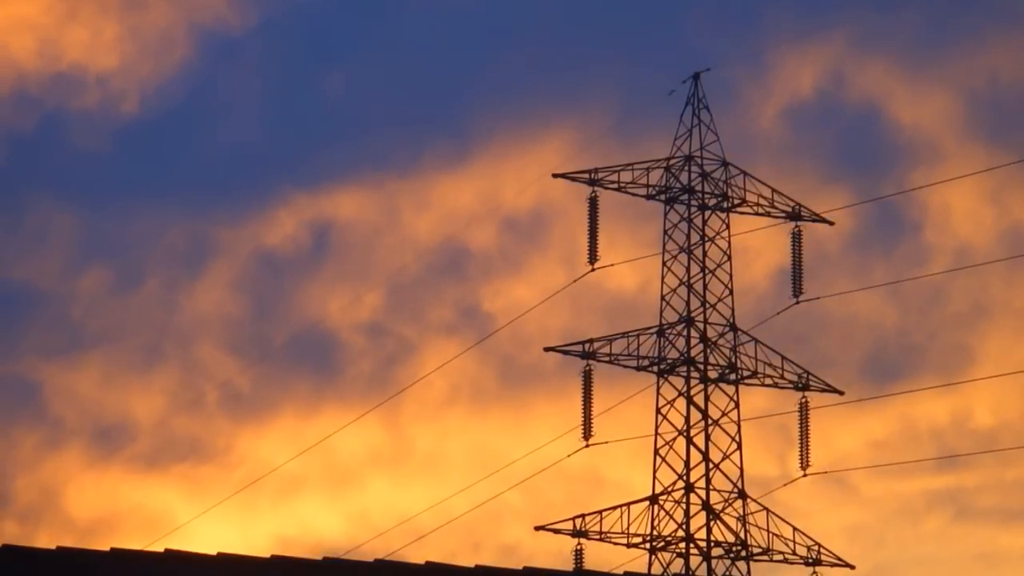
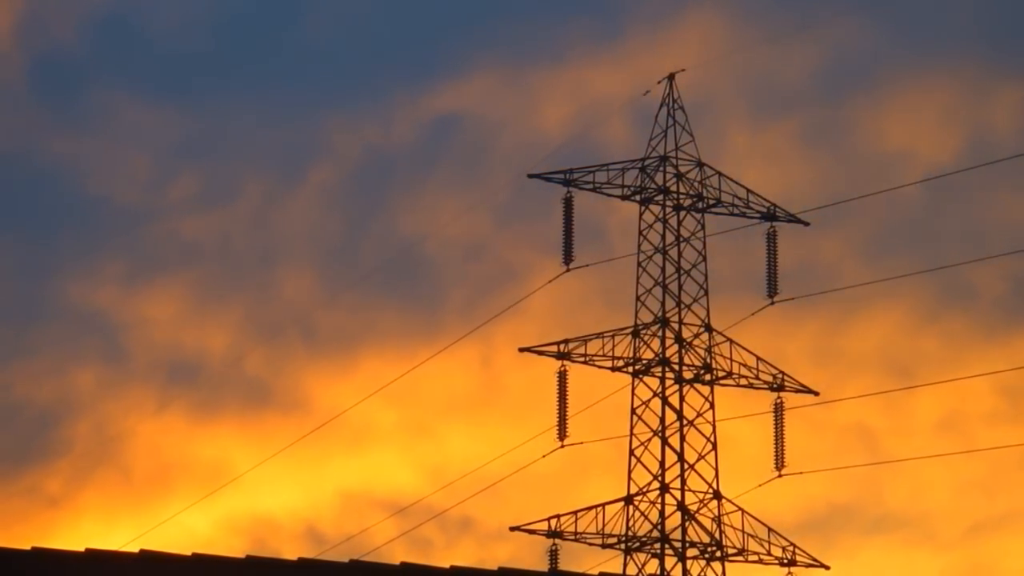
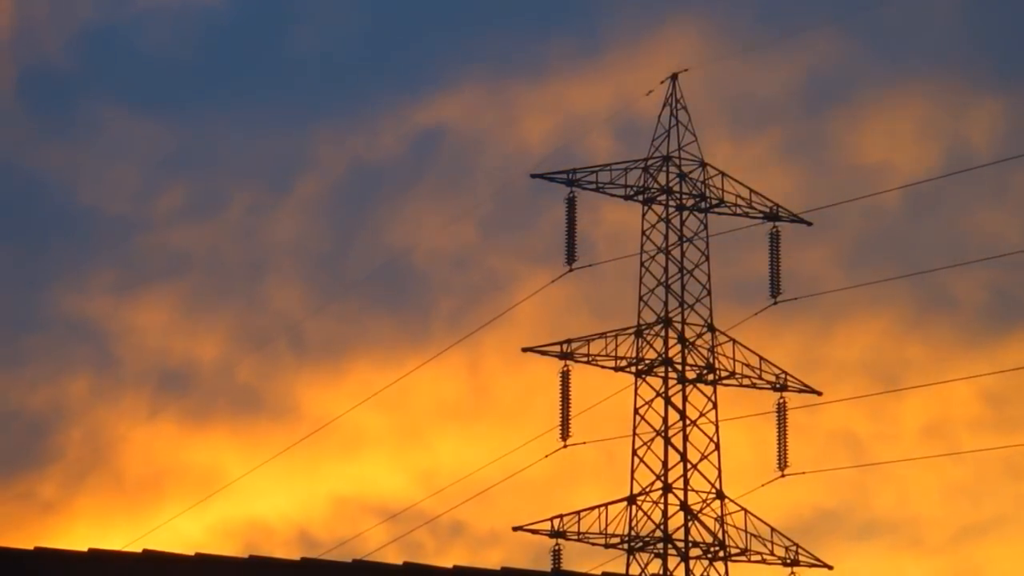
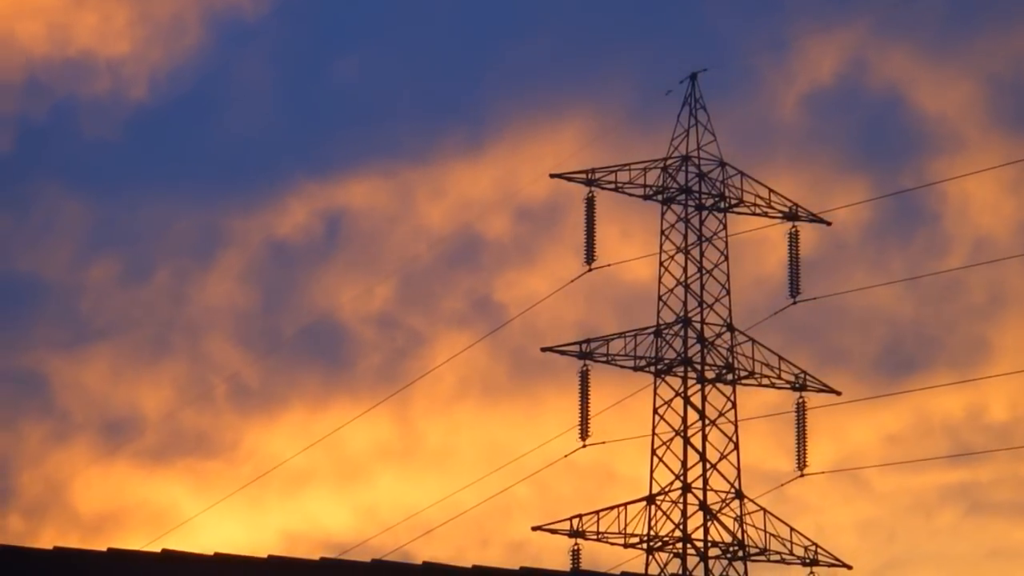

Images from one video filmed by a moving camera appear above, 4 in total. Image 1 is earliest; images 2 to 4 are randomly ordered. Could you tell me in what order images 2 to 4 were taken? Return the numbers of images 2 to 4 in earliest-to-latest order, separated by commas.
4, 3, 2
